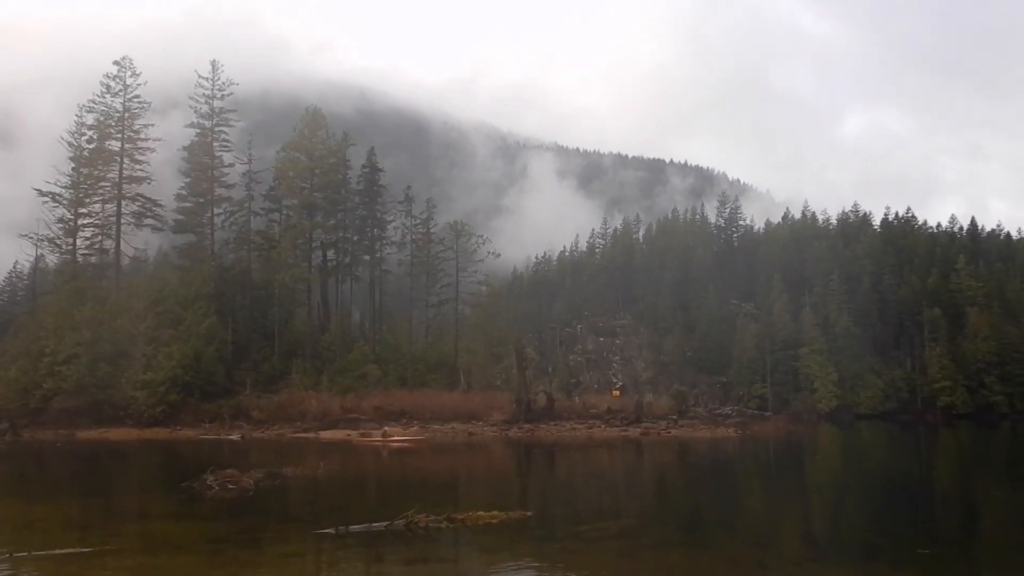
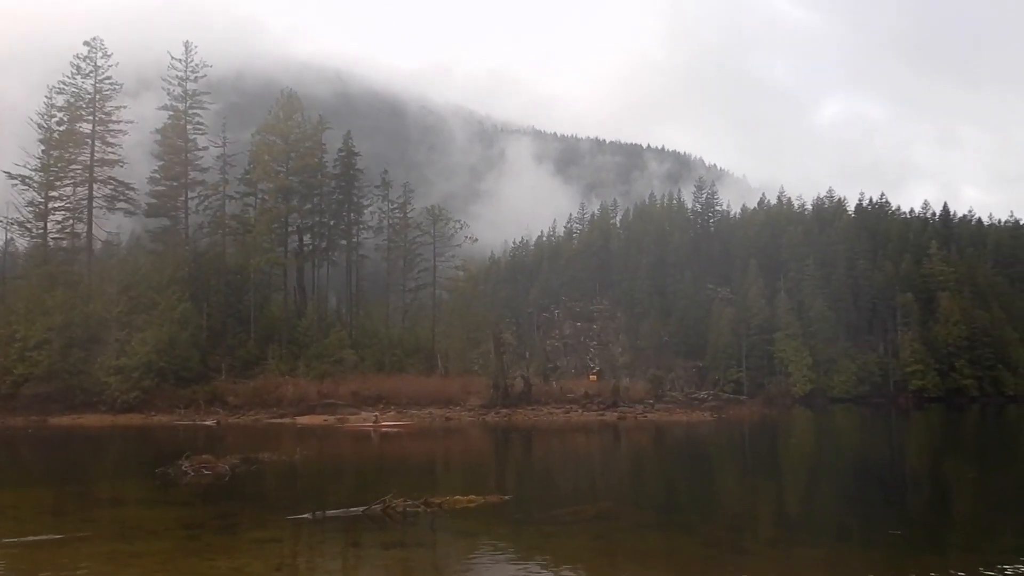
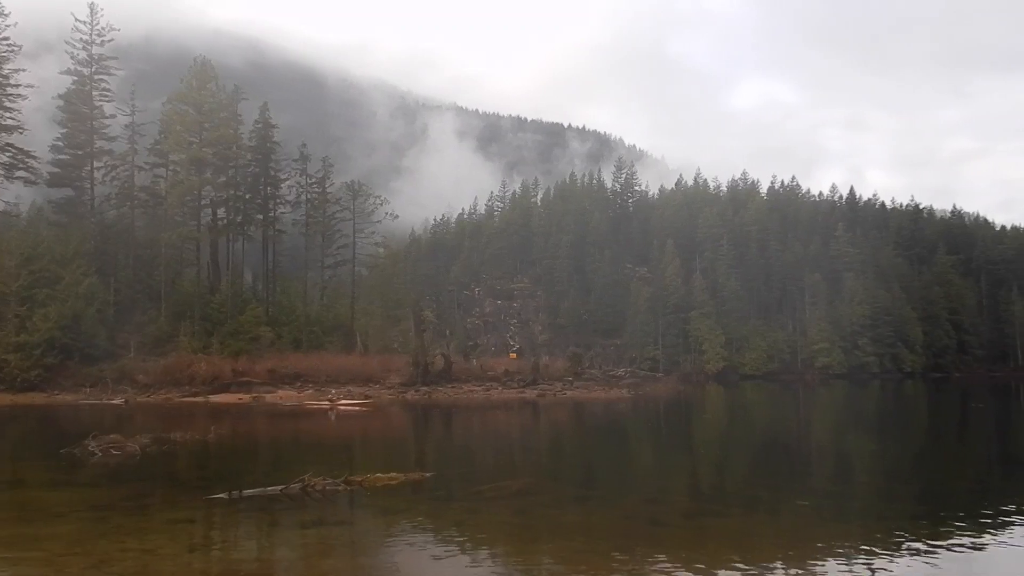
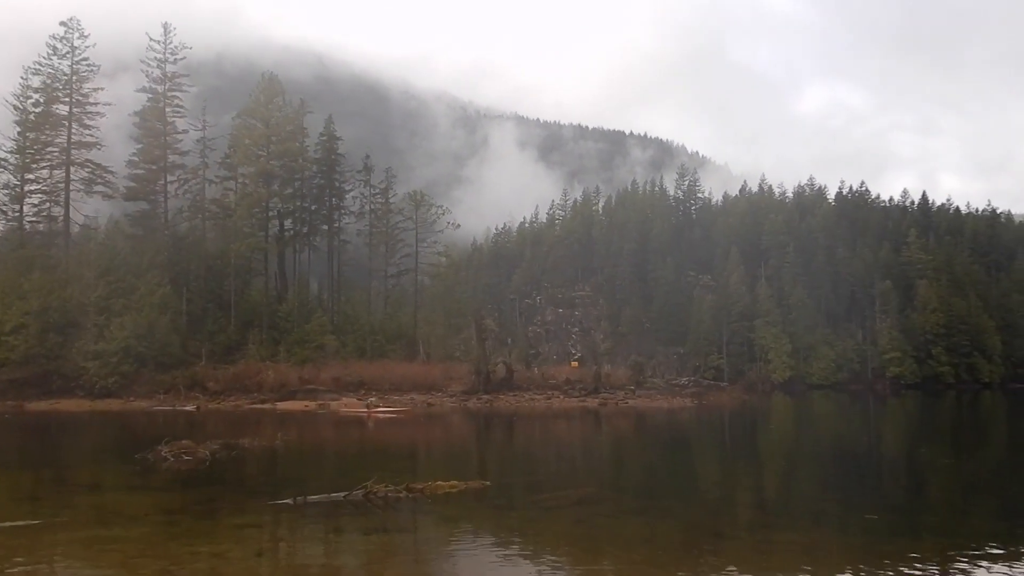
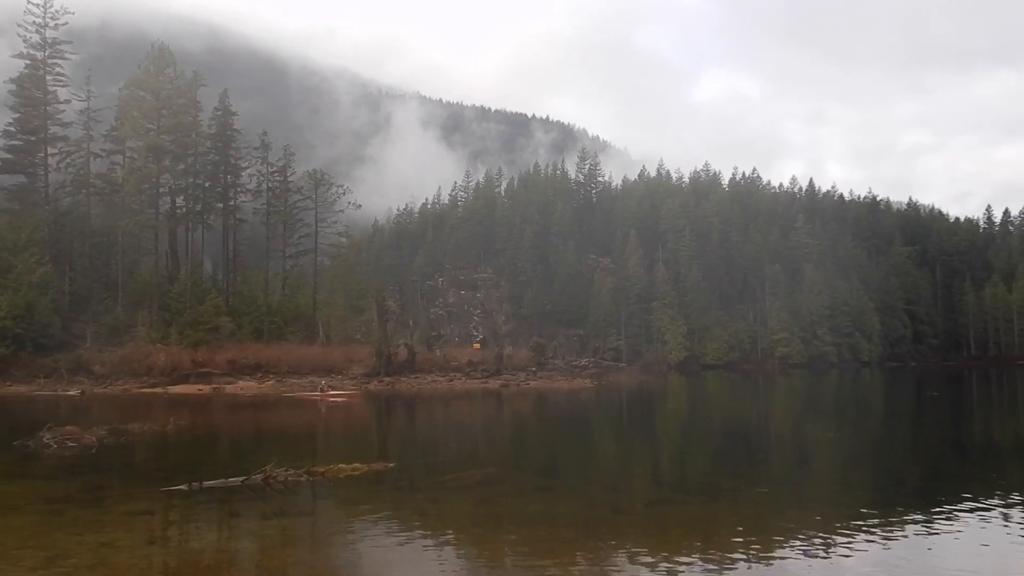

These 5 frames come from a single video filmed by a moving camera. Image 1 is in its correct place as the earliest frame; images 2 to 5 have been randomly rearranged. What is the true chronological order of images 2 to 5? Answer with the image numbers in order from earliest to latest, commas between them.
2, 4, 3, 5
